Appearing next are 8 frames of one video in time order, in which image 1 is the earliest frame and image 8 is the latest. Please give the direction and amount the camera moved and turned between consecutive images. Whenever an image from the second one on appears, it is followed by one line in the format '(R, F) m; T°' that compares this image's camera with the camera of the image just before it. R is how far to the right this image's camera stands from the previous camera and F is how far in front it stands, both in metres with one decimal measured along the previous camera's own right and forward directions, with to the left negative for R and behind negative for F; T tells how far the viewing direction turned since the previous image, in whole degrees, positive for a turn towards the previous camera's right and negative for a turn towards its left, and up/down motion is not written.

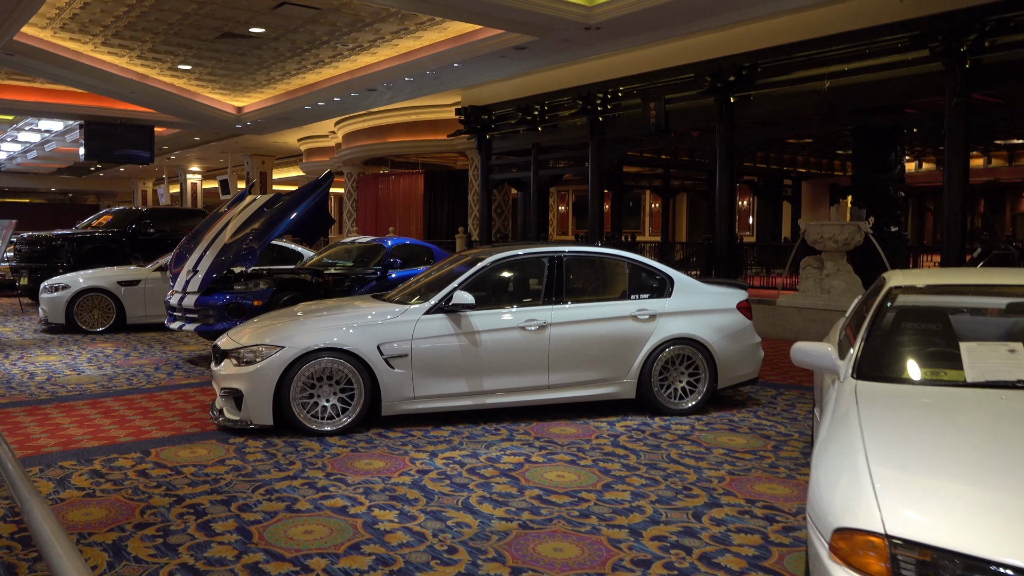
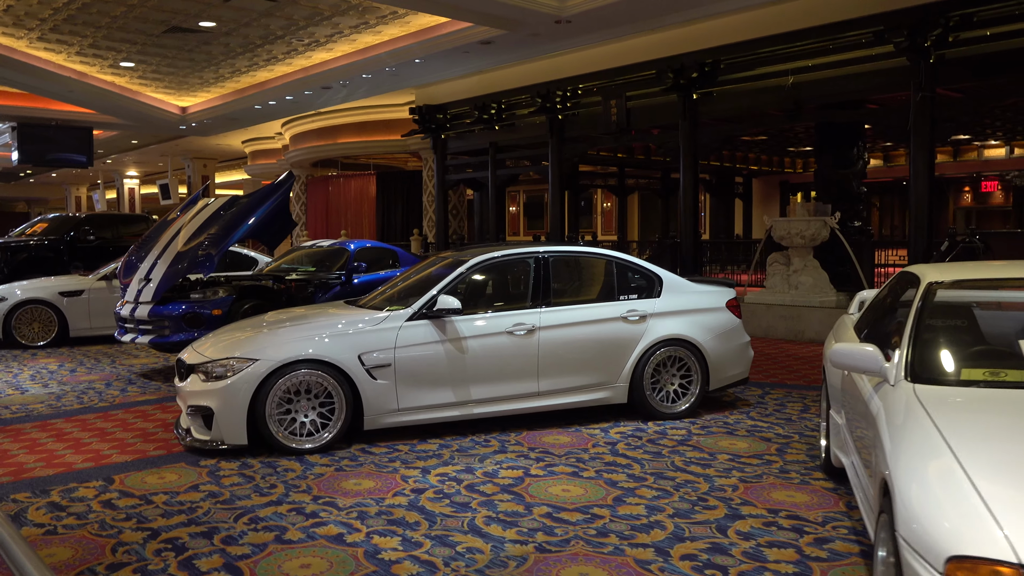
(-0.3, +0.3) m; +4°
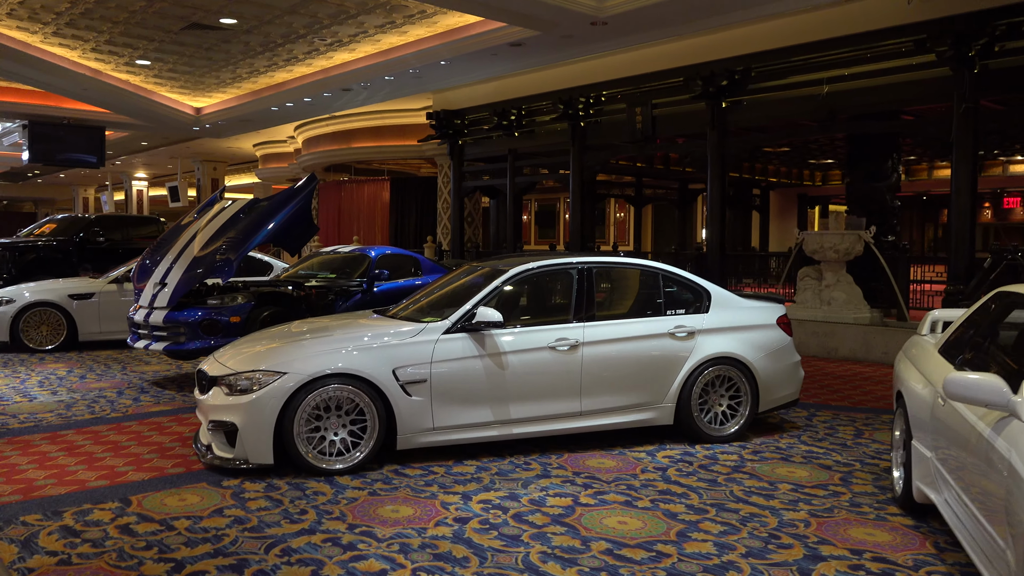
(-0.3, +0.4) m; 0°
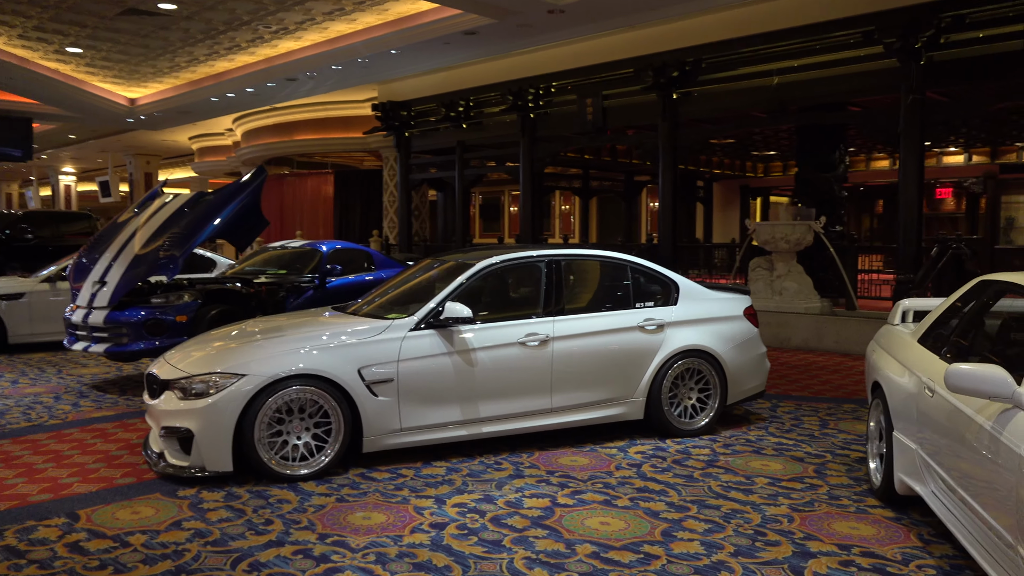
(-0.2, +0.2) m; +4°
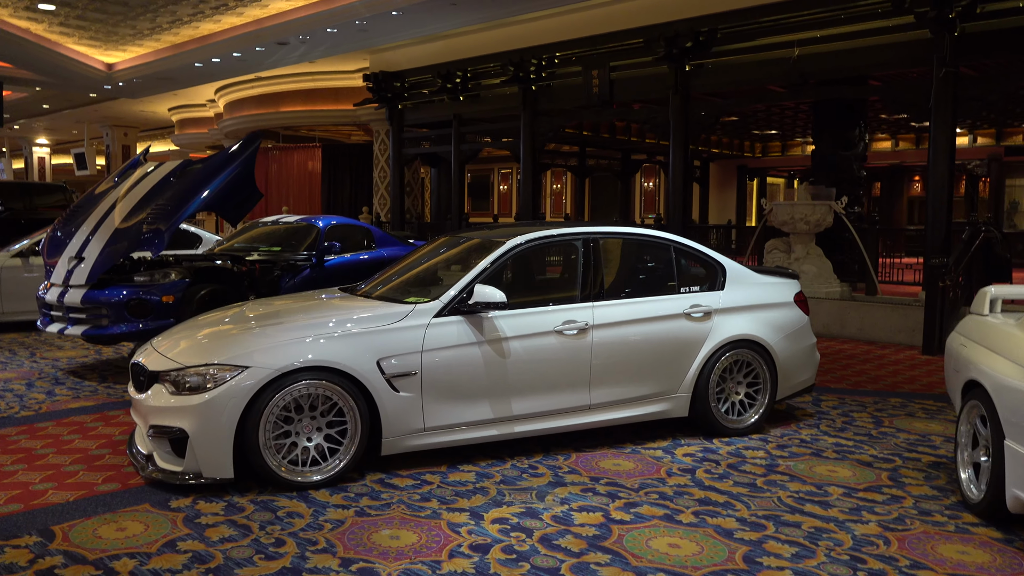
(-0.3, +0.6) m; +1°
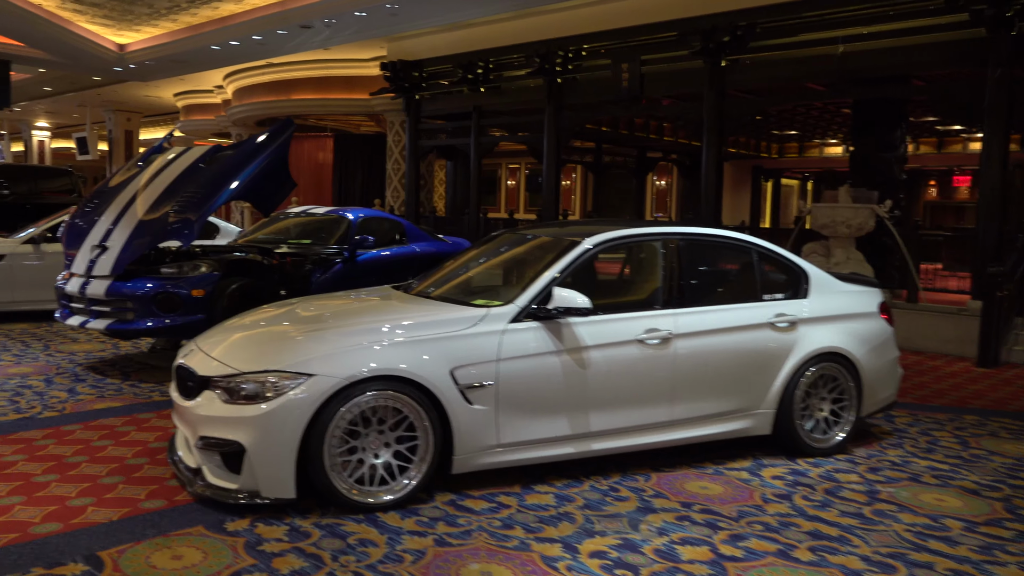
(-0.5, +0.4) m; 0°
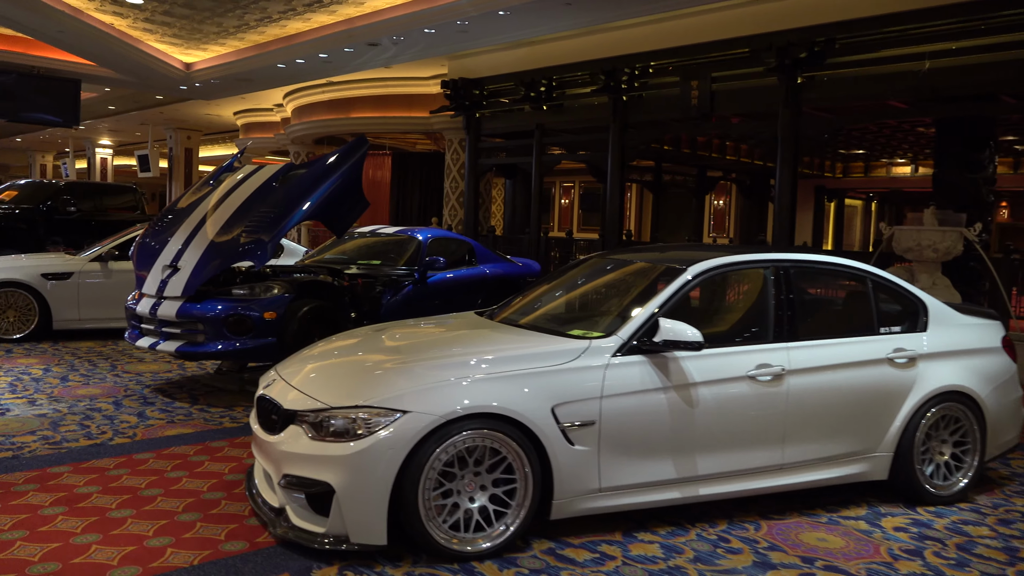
(-0.3, +0.3) m; -3°
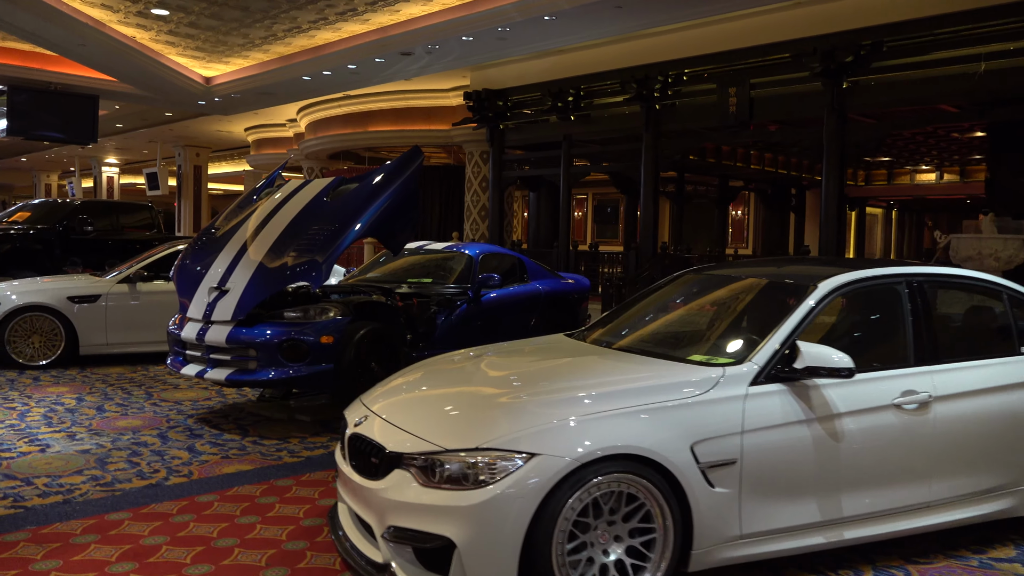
(-0.5, +0.4) m; 0°
